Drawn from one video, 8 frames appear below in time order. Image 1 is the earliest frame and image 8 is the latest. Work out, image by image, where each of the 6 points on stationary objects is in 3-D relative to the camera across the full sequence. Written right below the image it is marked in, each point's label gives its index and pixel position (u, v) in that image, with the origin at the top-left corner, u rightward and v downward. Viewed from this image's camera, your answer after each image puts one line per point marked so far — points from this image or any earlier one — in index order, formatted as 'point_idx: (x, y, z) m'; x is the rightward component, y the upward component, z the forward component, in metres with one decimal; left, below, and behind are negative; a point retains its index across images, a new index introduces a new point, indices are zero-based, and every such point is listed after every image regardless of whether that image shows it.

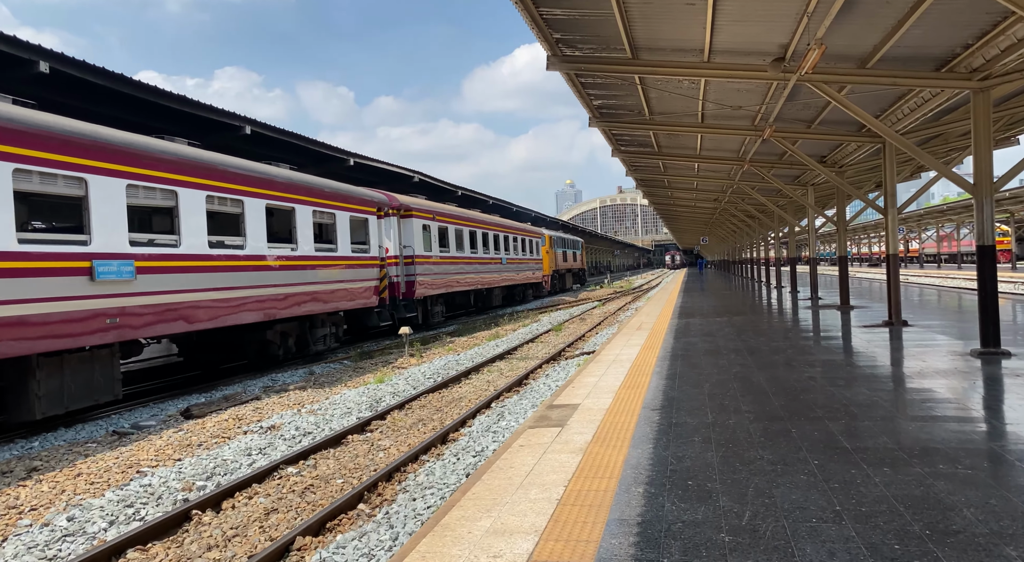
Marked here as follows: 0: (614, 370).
0: (+1.3, -1.2, +8.6) m
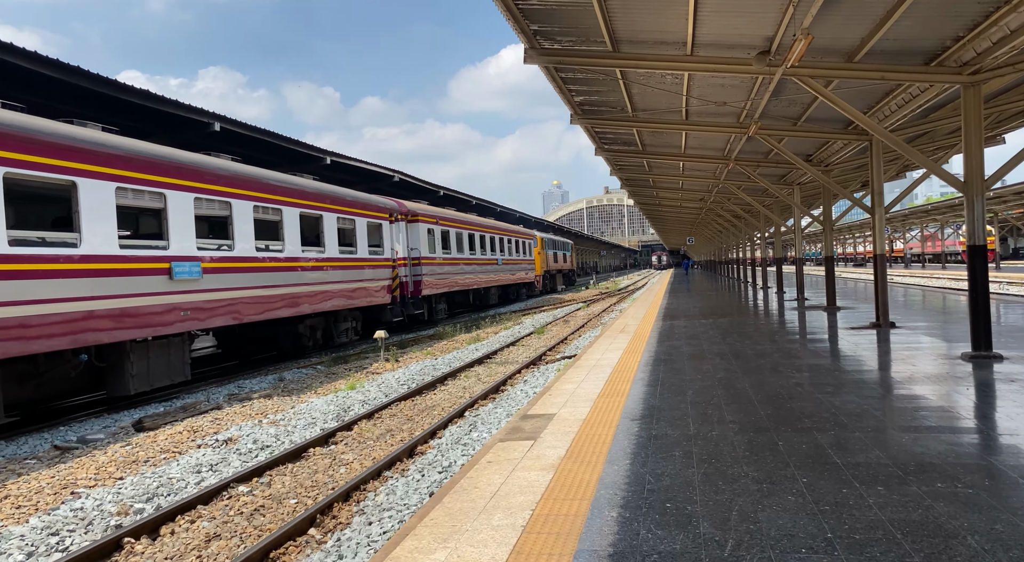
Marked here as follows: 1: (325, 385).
0: (+1.0, -1.2, +8.3) m
1: (-2.7, -1.5, +9.6) m
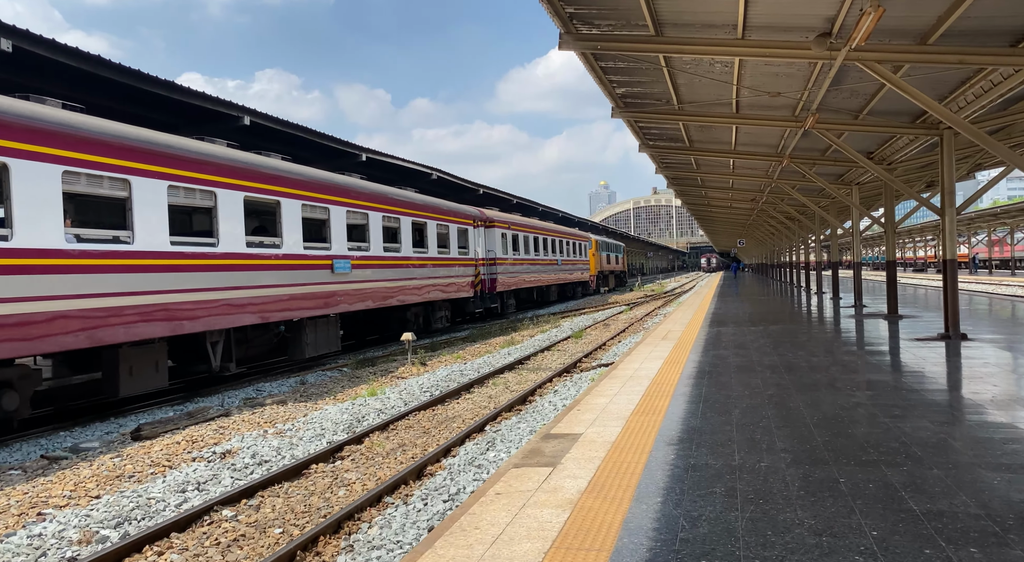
0: (+1.4, -1.3, +7.6) m
1: (-2.3, -1.5, +9.2) m
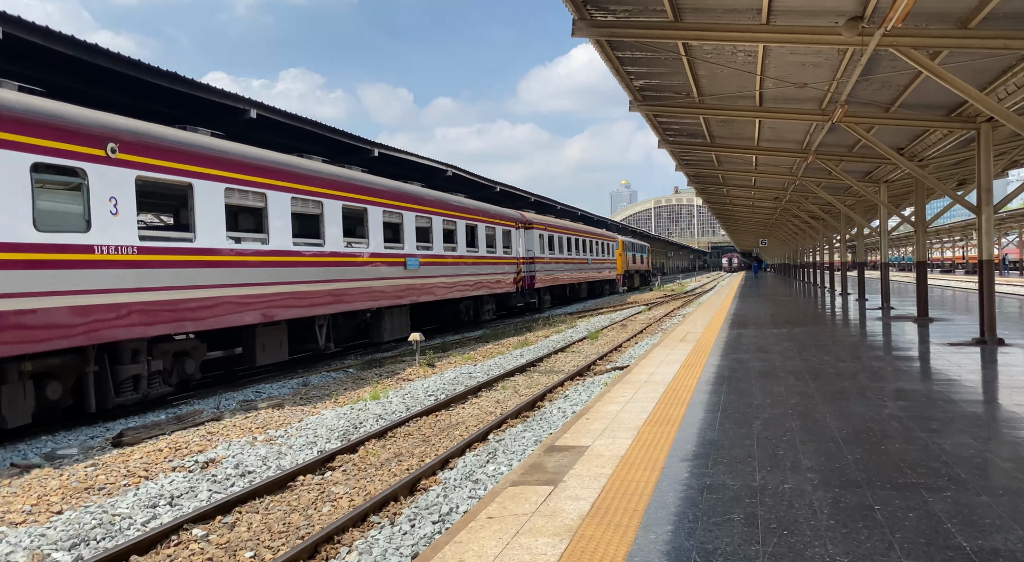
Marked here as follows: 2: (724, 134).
0: (+1.4, -1.3, +7.1) m
1: (-2.2, -1.5, +8.8) m
2: (+4.7, +3.2, +14.4) m
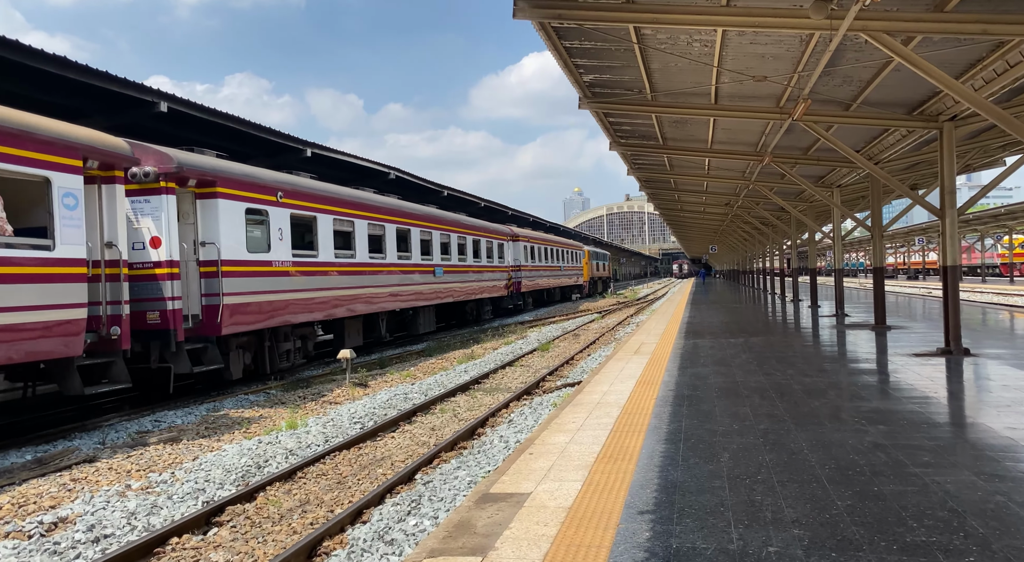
0: (+0.8, -1.4, +6.3) m
1: (-2.9, -1.6, +7.7) m
2: (+3.5, +3.1, +13.9) m
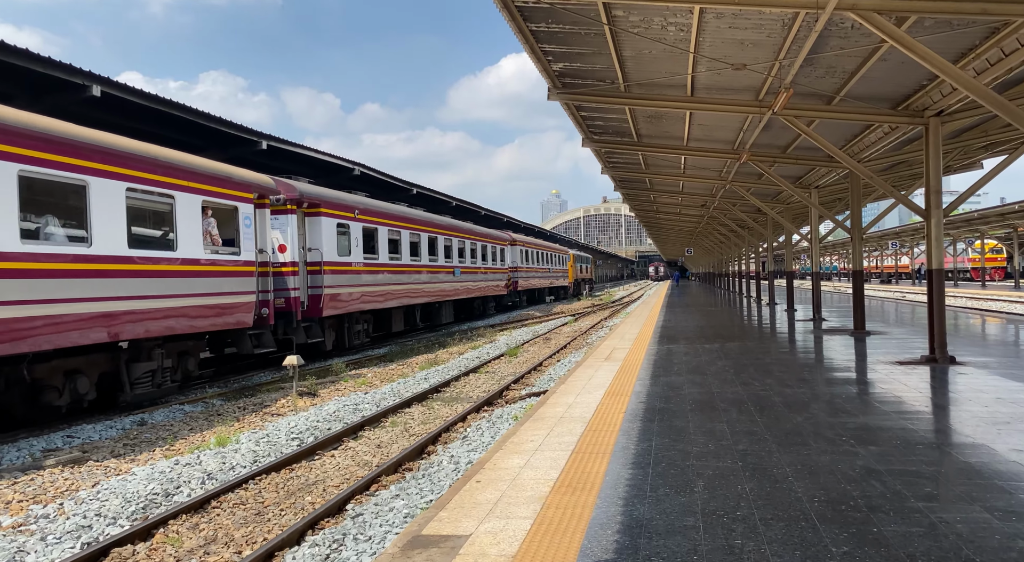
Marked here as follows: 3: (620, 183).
0: (+0.4, -1.4, +5.6) m
1: (-3.4, -1.6, +6.9) m
2: (+2.8, +3.0, +13.3) m
3: (+3.2, +2.9, +19.2) m
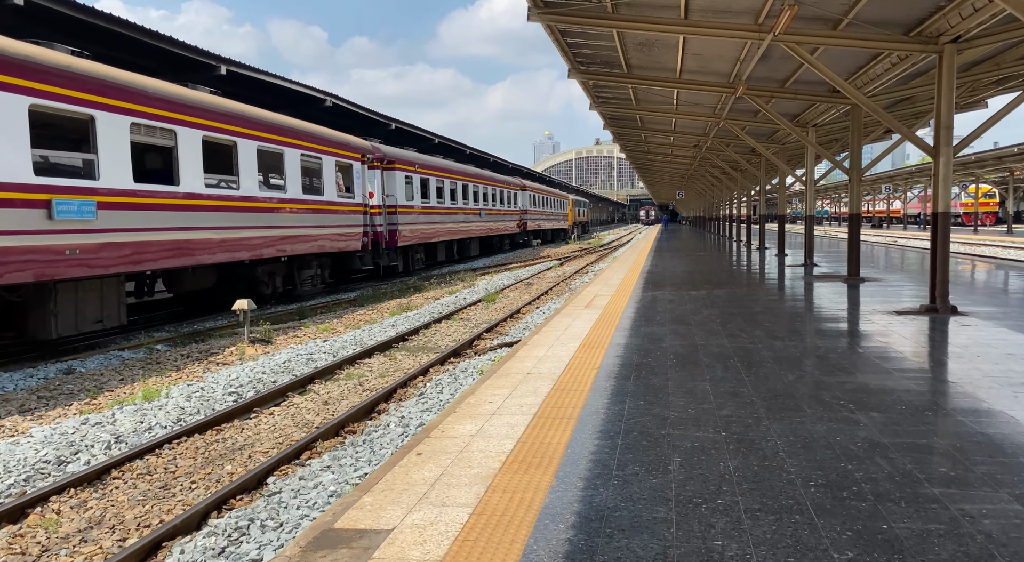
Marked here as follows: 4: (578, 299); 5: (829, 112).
0: (0.0, -0.9, +5.0) m
1: (-3.8, -1.0, +6.2) m
2: (+2.4, +4.1, +12.3) m
3: (+2.7, +4.5, +18.2) m
4: (+1.1, -0.3, +11.6) m
5: (+6.7, +3.5, +13.8) m
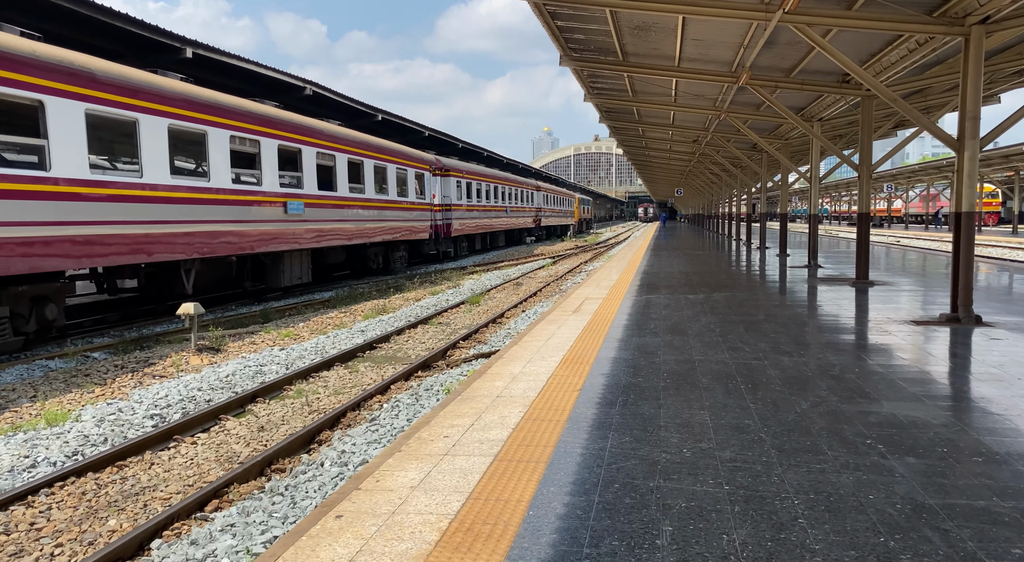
0: (-0.2, -1.0, +4.1) m
1: (-4.0, -1.1, +5.4) m
2: (+2.2, +4.1, +11.4) m
3: (+2.4, +4.5, +17.3) m
4: (+0.9, -0.4, +10.7) m
5: (+6.4, +3.5, +13.0) m
